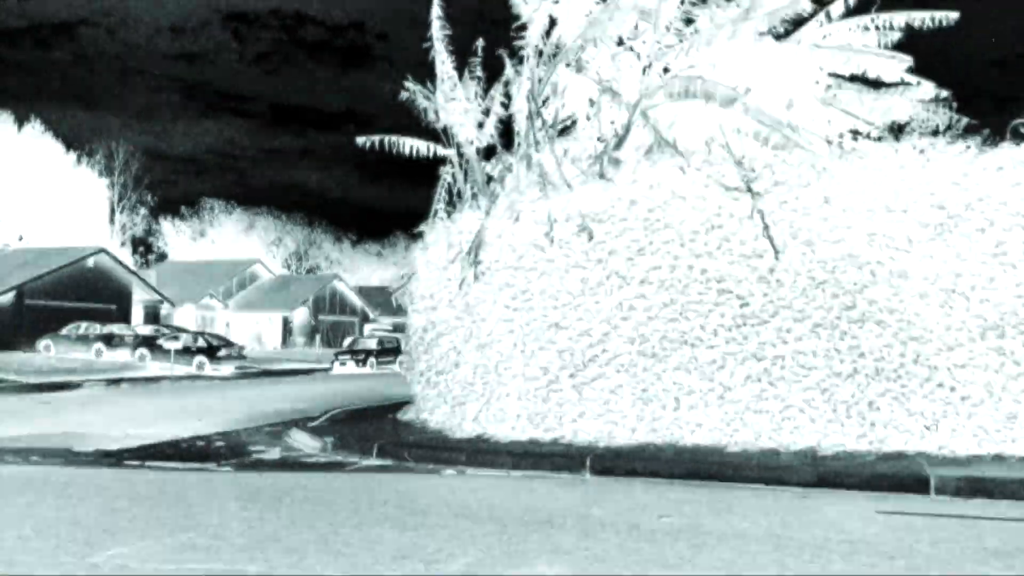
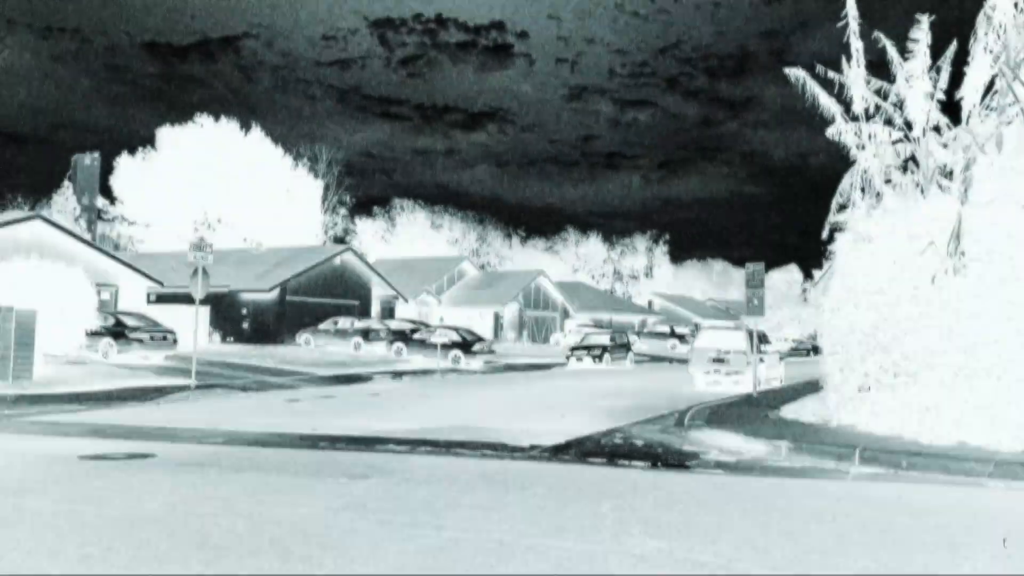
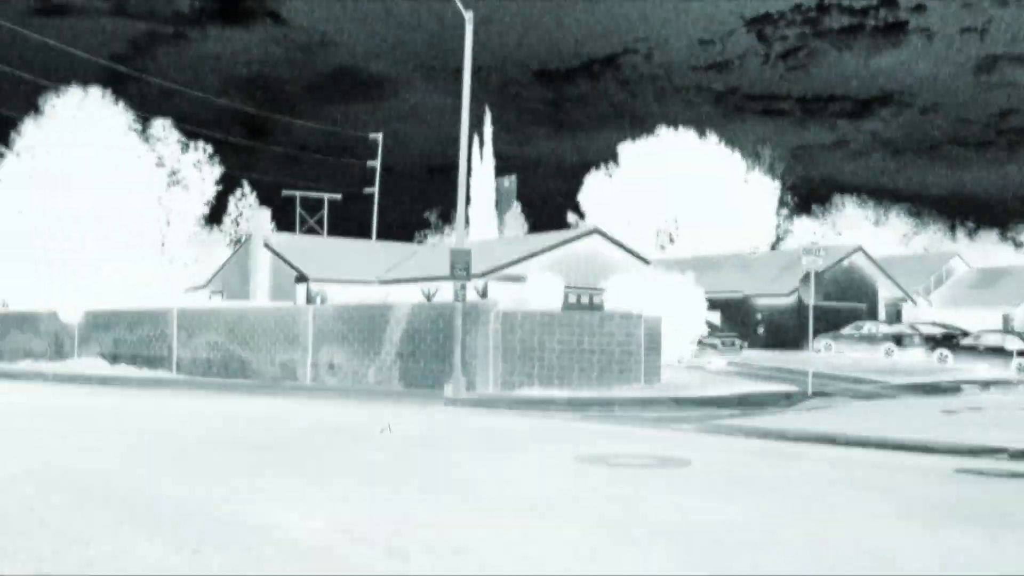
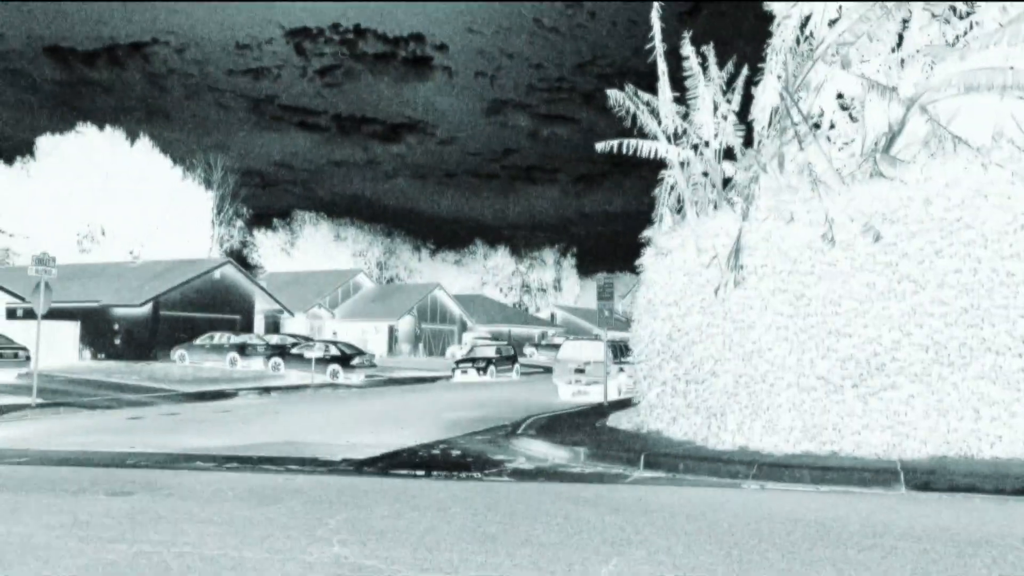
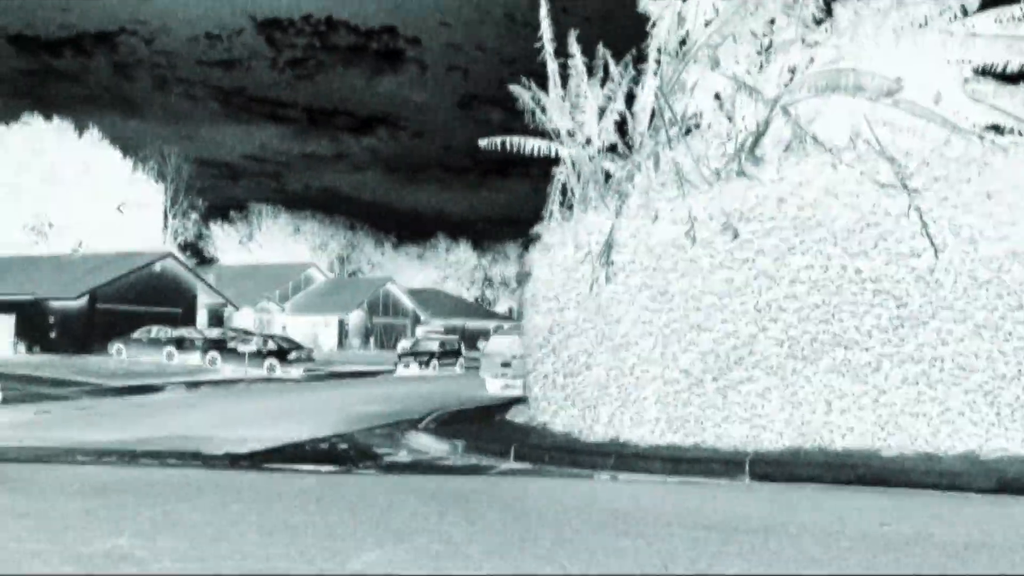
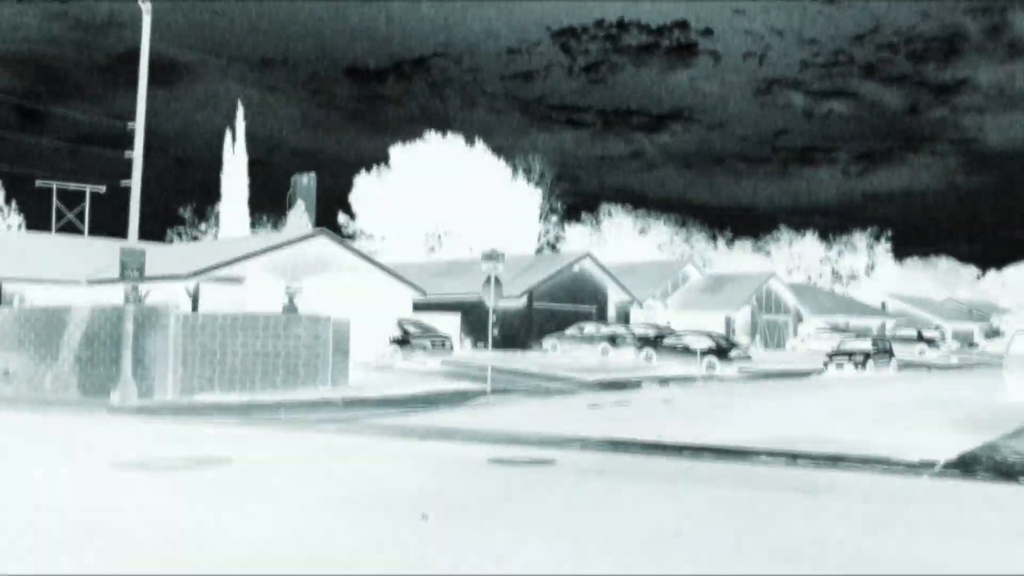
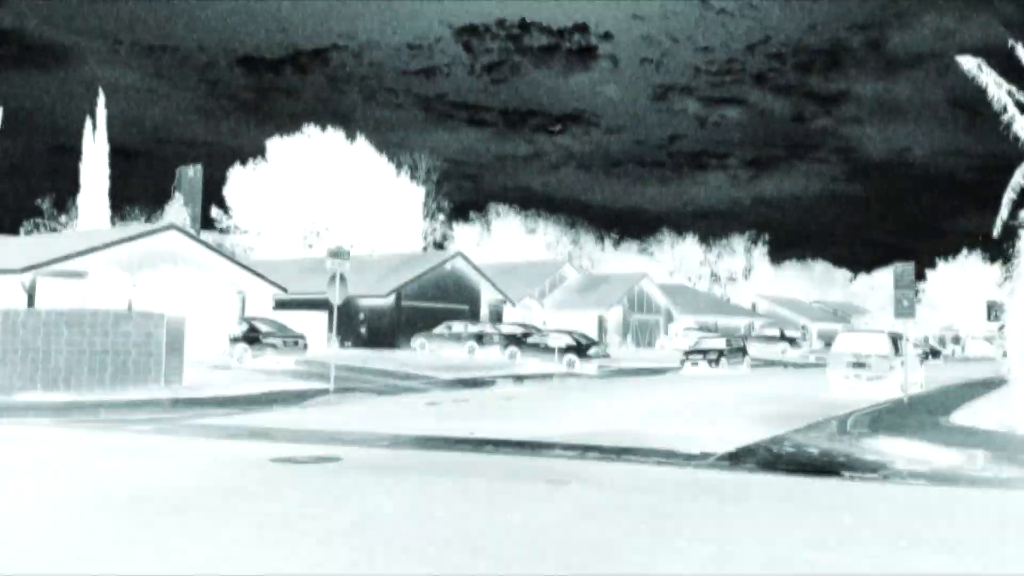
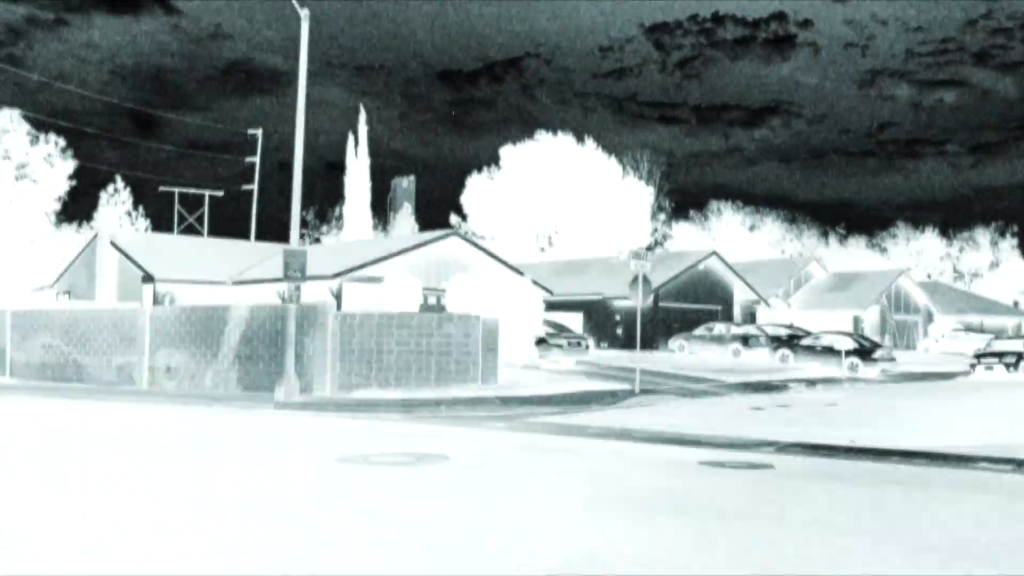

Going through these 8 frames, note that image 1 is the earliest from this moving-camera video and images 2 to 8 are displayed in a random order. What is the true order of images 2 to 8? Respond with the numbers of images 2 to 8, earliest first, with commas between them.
5, 4, 2, 7, 6, 8, 3
